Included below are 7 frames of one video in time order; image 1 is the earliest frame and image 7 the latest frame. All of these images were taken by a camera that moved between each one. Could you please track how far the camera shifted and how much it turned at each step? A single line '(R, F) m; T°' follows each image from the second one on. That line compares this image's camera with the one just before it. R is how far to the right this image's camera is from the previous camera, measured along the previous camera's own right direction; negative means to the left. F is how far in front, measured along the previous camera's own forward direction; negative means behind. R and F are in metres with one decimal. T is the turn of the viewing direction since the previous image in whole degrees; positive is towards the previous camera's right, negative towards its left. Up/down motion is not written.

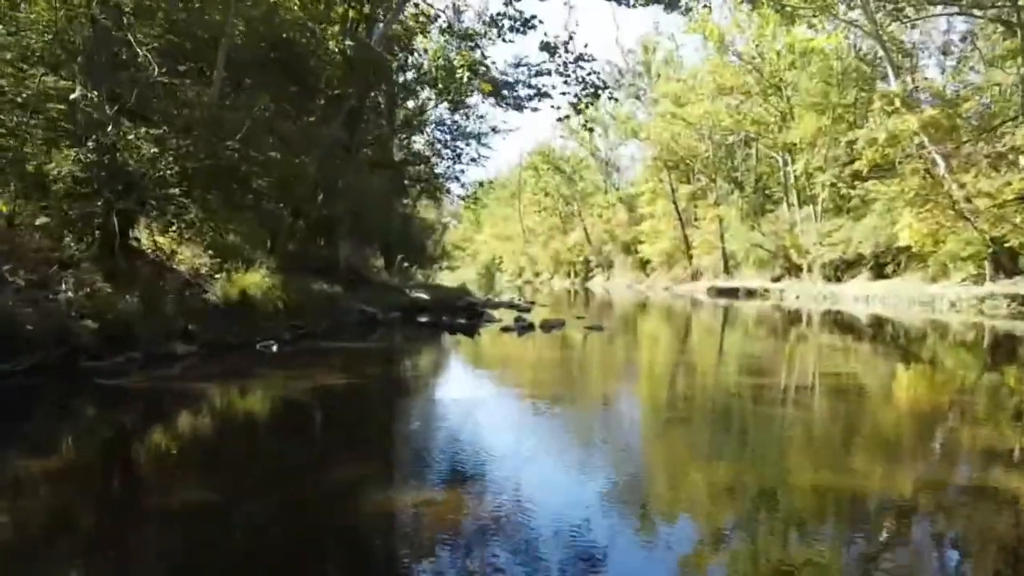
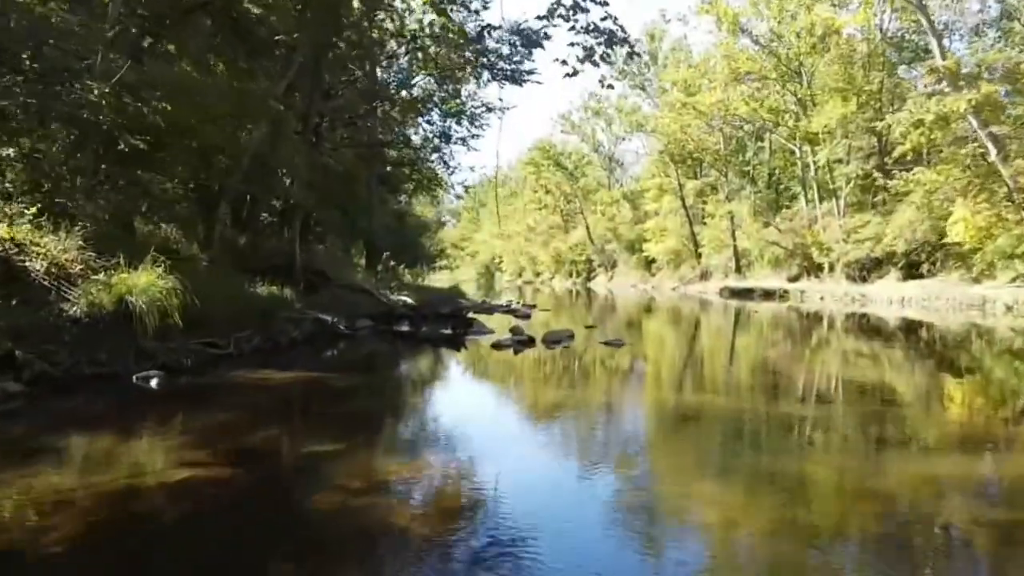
(+0.1, +2.5) m; 0°
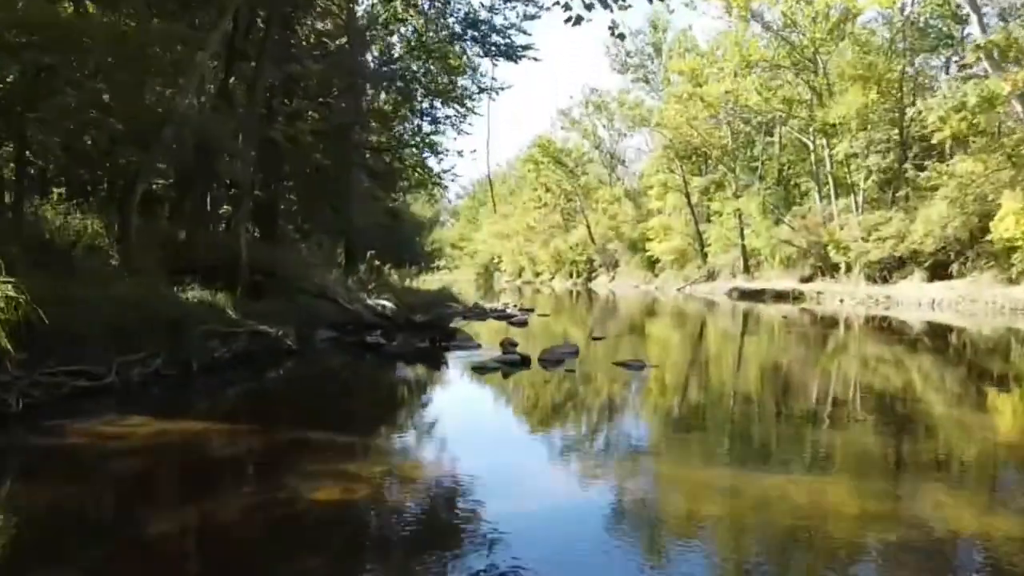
(+0.1, +1.9) m; 0°
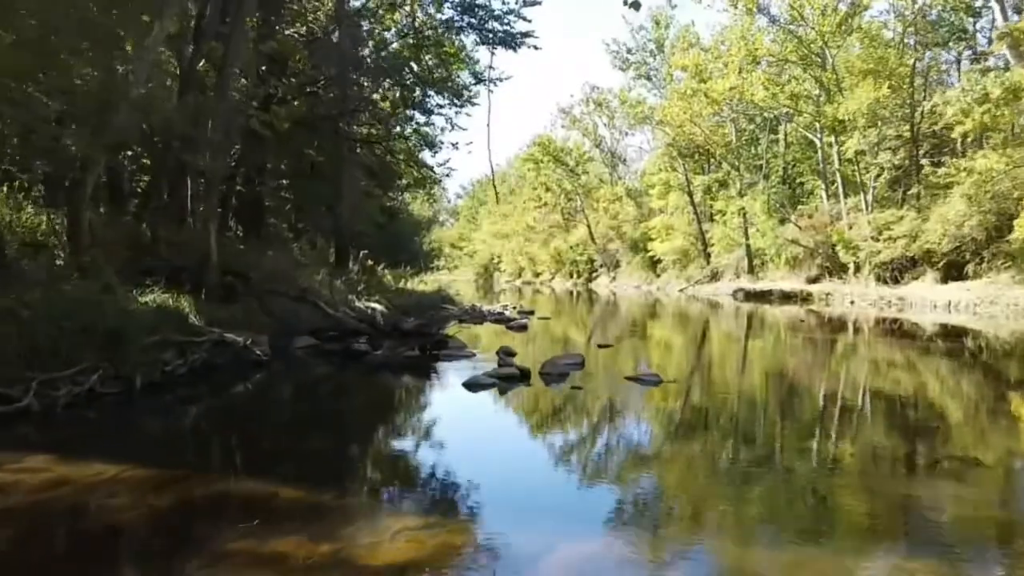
(0.0, +0.9) m; 0°
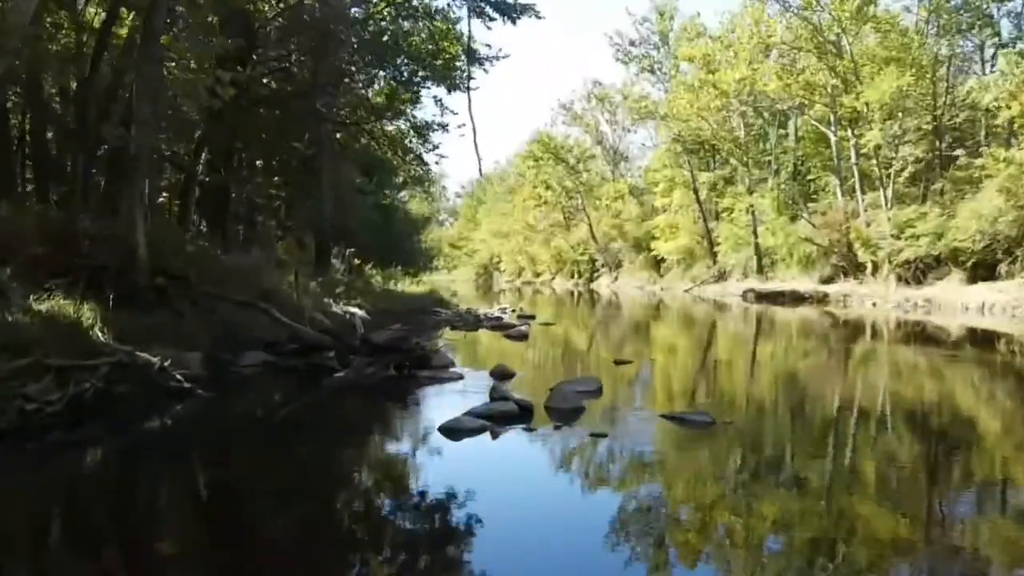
(0.0, +1.6) m; 0°
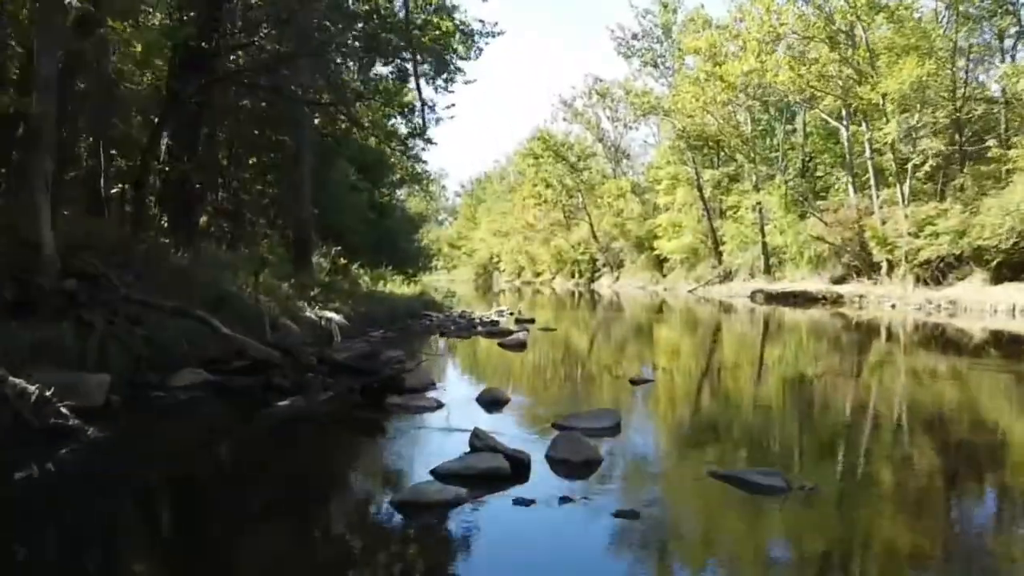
(0.0, +1.3) m; 0°
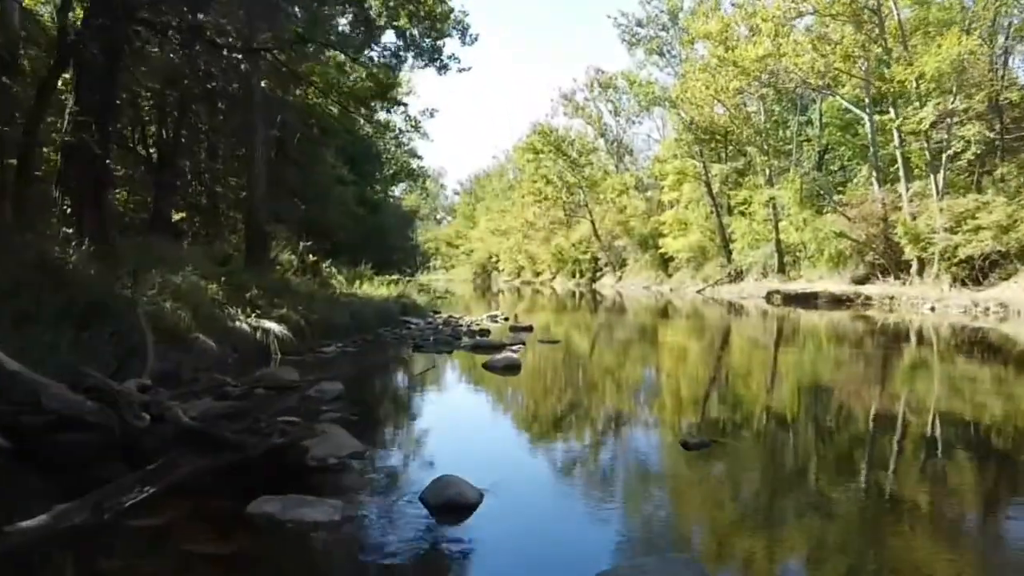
(+0.1, +2.3) m; 0°
